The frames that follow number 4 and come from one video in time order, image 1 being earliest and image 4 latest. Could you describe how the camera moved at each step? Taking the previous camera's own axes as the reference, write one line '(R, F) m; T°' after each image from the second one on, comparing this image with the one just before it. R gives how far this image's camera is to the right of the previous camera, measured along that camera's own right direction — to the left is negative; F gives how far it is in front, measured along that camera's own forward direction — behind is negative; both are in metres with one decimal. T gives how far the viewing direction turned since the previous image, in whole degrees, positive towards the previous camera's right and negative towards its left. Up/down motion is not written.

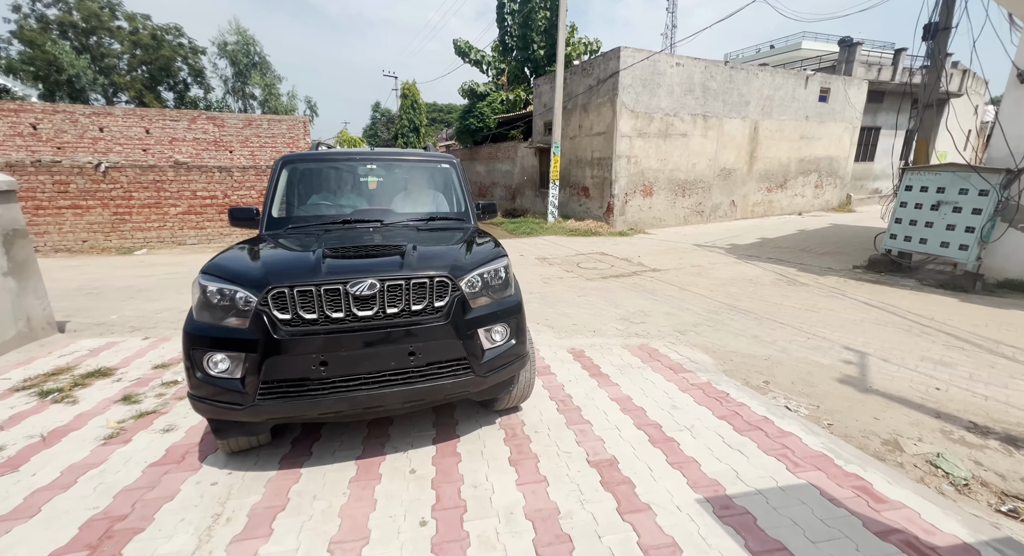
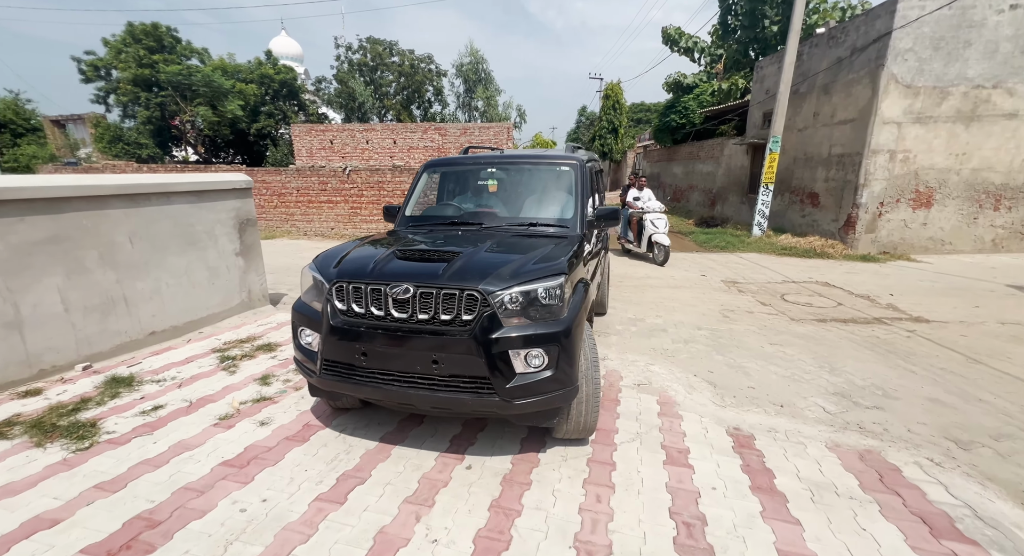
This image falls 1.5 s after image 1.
(+0.4, +1.0) m; -25°
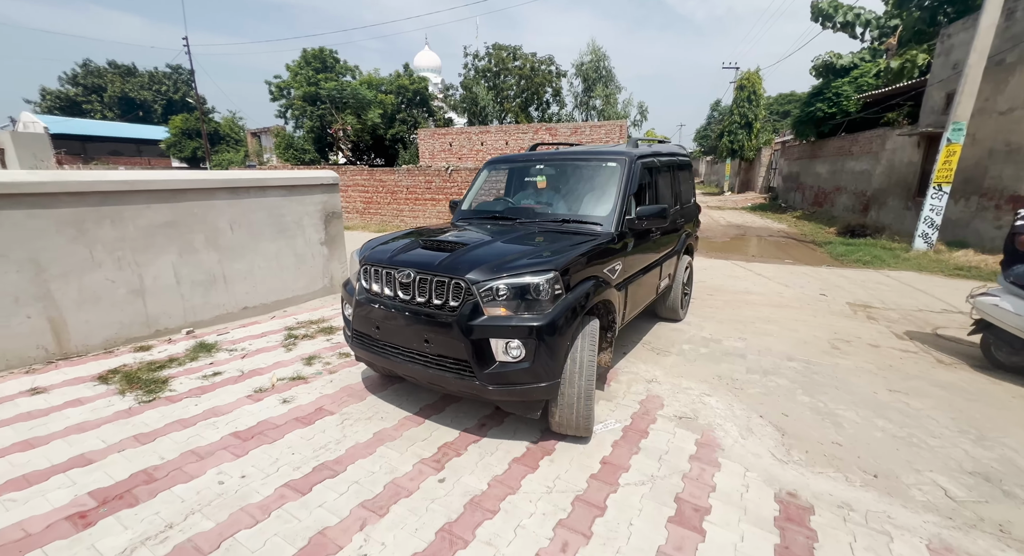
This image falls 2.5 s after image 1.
(+0.7, +0.4) m; -16°
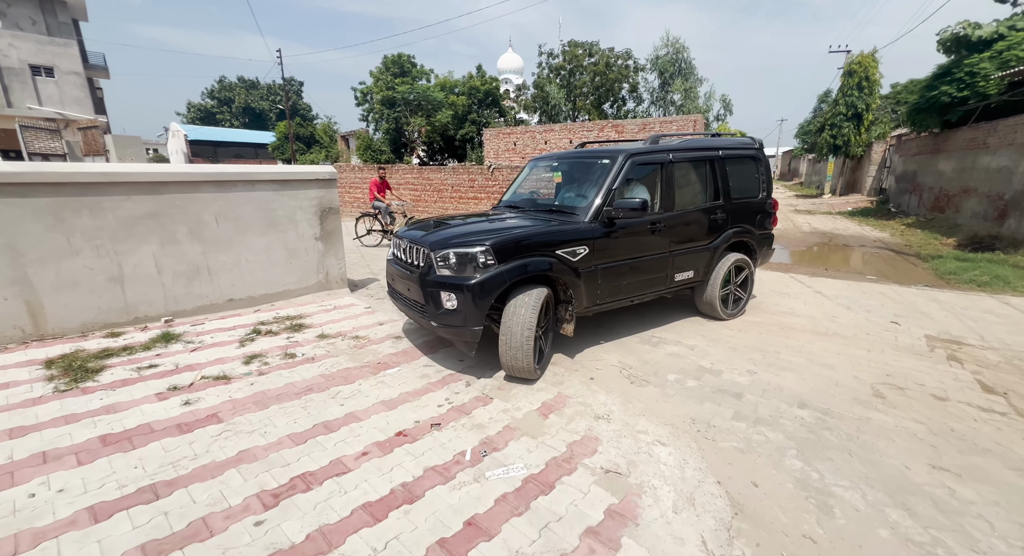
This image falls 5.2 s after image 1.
(+1.0, +0.6) m; -11°
